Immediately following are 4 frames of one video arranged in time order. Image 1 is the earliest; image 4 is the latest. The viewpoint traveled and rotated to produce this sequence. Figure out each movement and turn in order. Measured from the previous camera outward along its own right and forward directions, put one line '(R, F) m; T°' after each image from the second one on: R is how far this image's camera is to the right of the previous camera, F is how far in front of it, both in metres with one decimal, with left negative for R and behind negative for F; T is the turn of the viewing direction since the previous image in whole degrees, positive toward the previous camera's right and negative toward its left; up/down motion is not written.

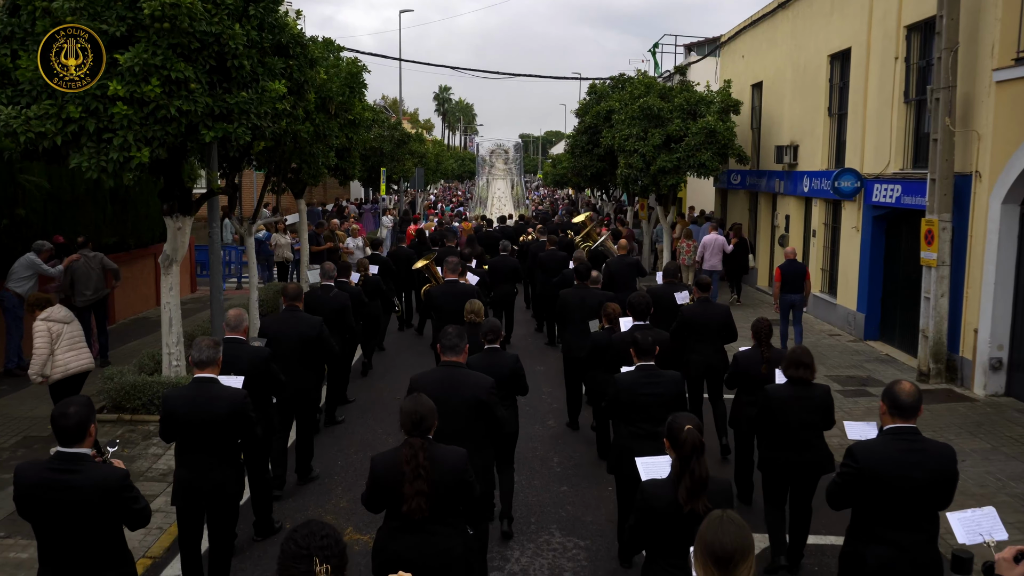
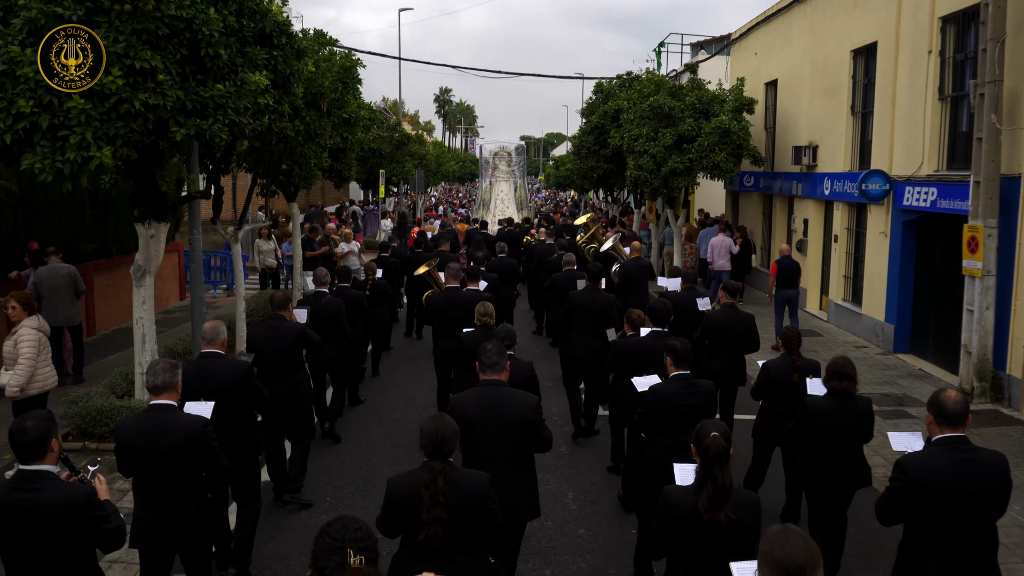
(0.0, +0.5) m; 0°
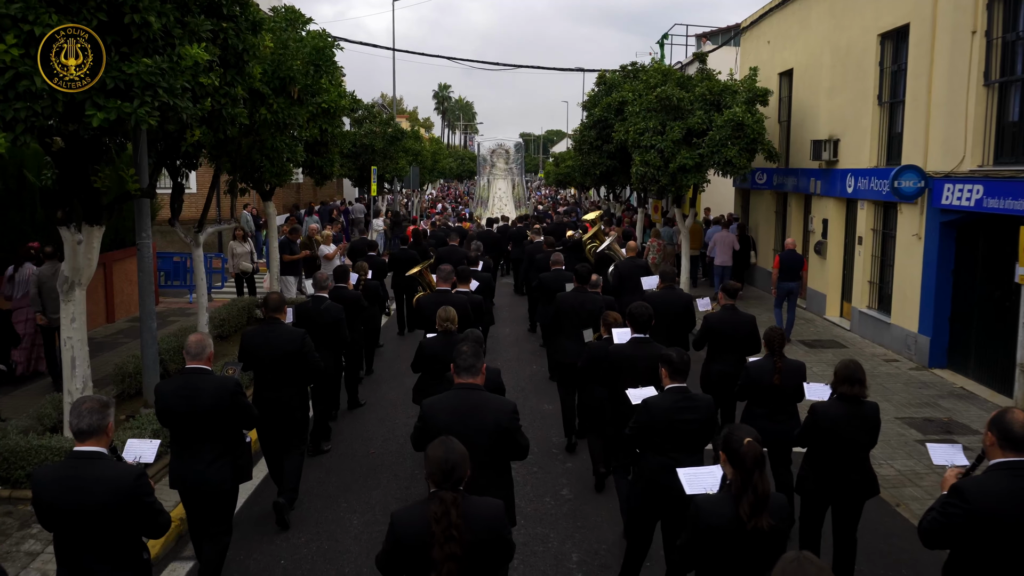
(0.0, +0.8) m; 0°
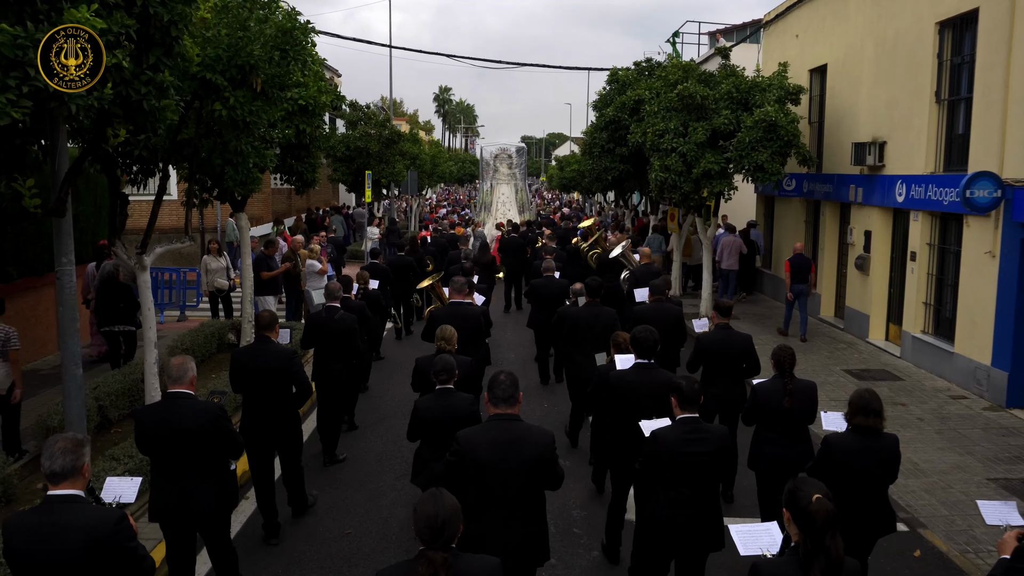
(0.0, +1.1) m; 0°
